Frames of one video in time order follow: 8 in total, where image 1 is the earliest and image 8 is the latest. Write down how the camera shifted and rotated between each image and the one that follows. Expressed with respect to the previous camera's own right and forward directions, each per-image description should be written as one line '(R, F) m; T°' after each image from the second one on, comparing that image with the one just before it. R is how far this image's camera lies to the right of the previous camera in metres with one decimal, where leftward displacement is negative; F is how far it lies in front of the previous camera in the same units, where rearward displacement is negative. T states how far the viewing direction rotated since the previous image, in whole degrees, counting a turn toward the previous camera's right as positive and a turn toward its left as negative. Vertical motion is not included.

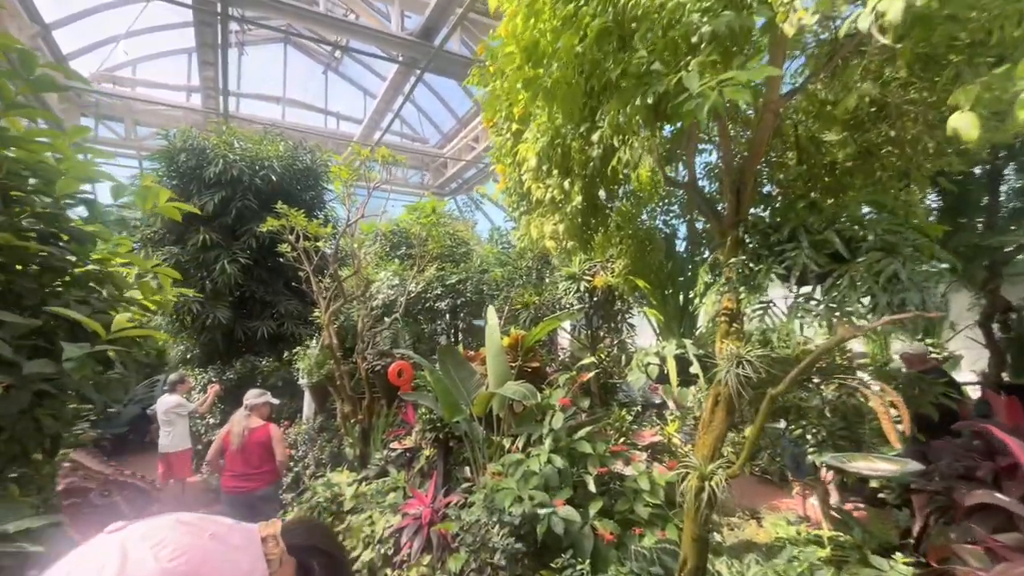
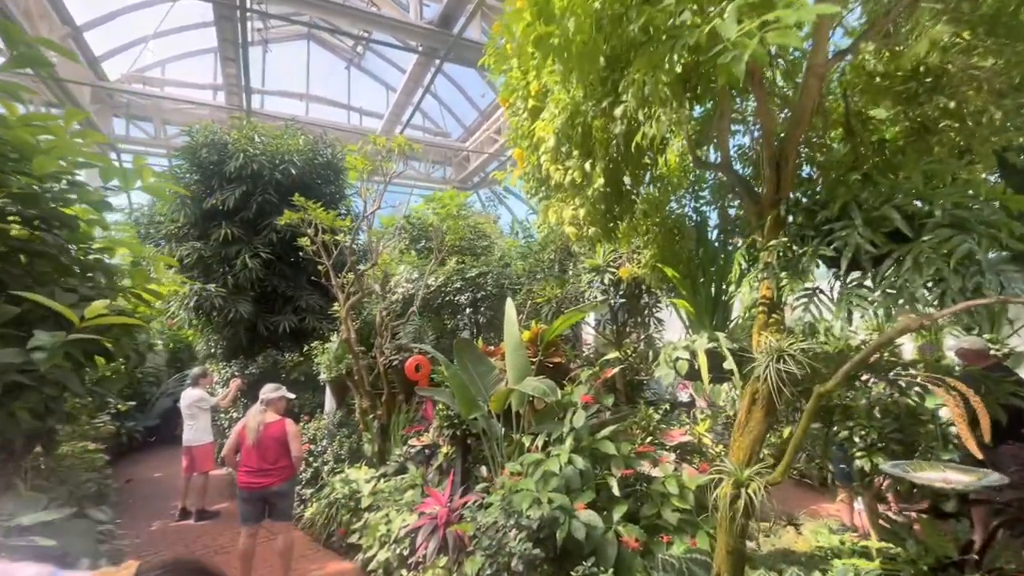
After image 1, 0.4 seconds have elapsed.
(0.0, +0.1) m; -3°
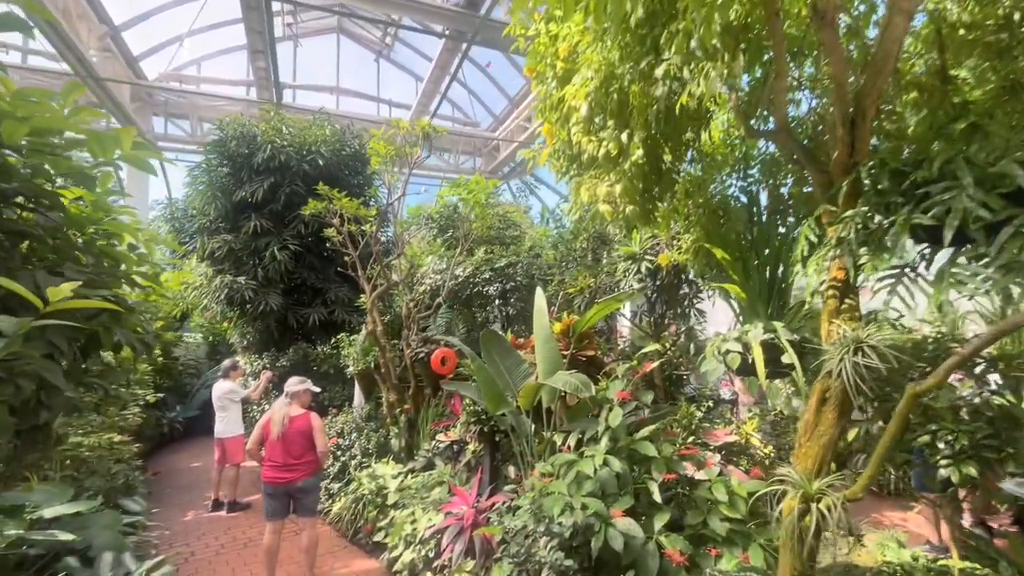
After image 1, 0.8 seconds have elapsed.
(0.0, +0.2) m; -4°
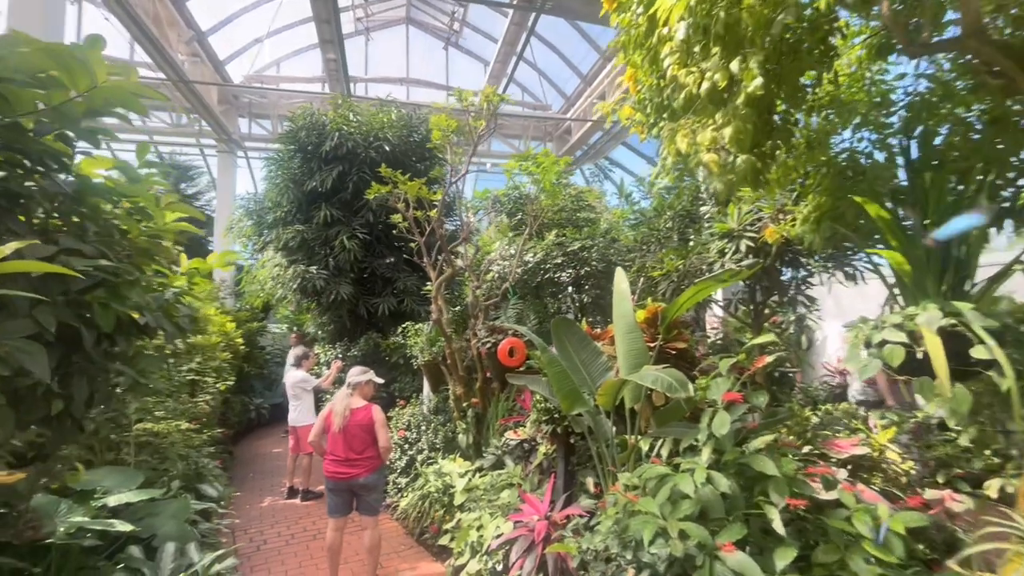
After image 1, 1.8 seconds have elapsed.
(0.0, +0.4) m; -9°
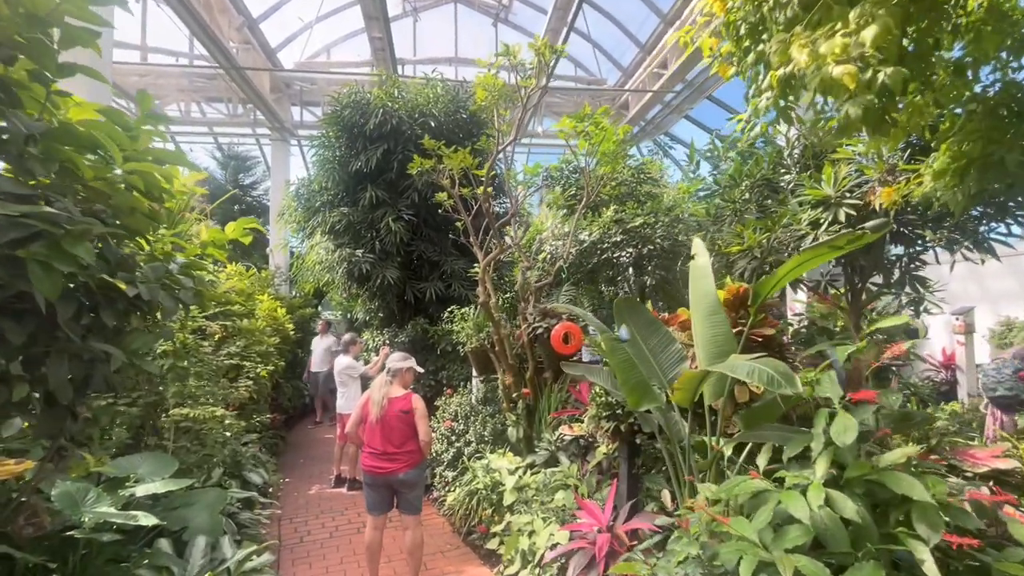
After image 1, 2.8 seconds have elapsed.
(0.0, +0.3) m; -6°
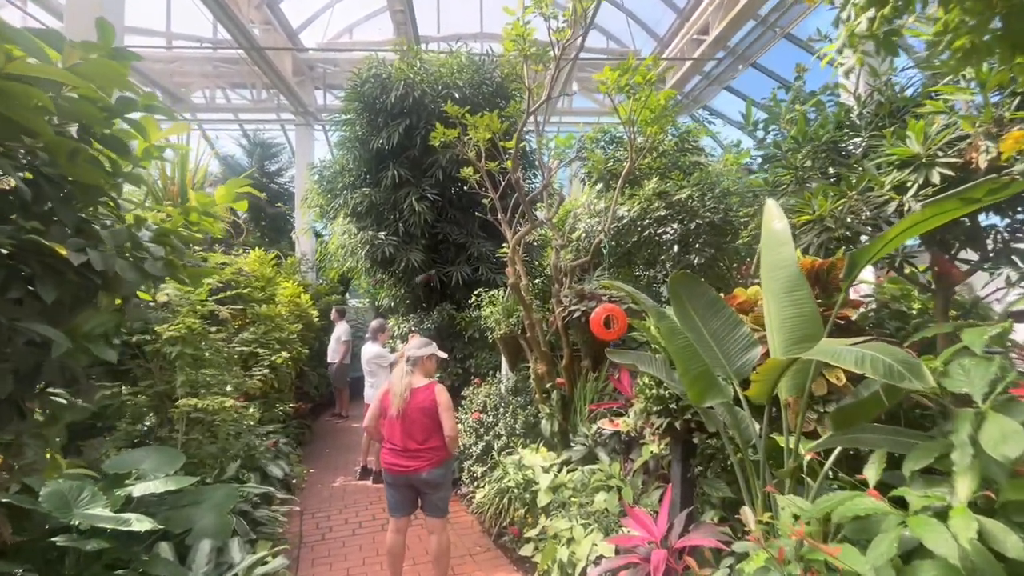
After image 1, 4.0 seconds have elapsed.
(0.0, +0.3) m; -3°
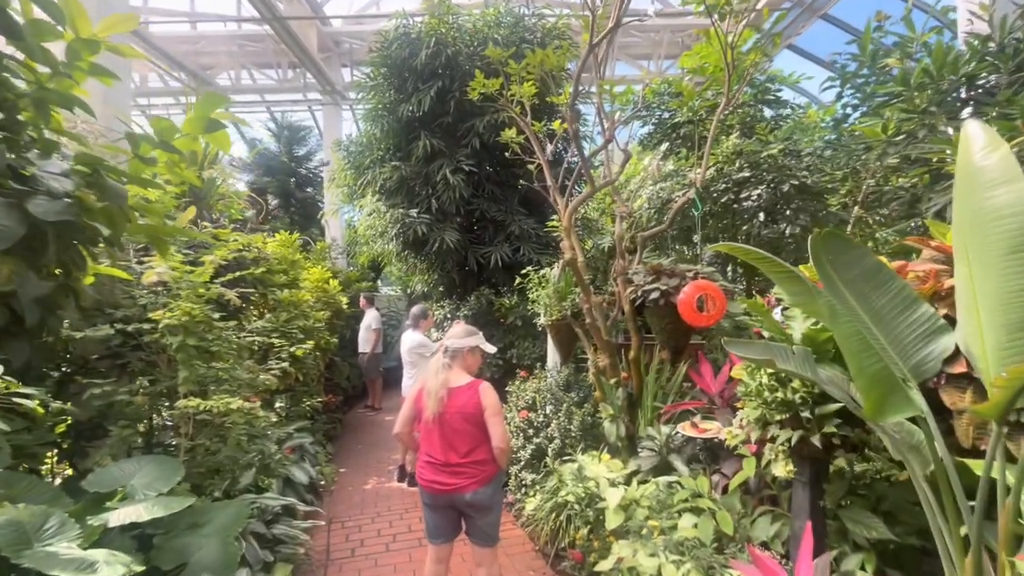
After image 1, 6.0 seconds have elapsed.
(-0.1, +0.5) m; -4°
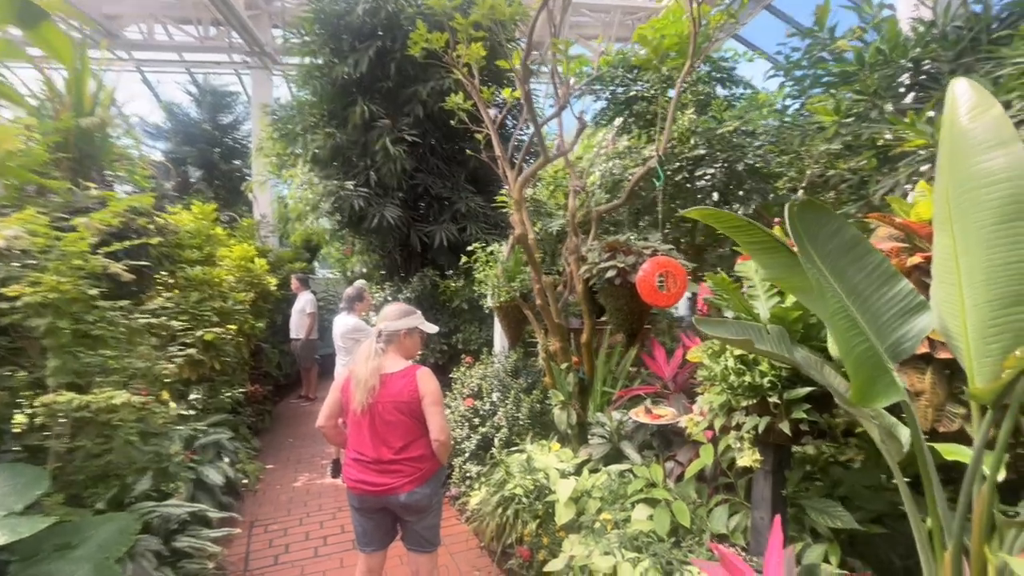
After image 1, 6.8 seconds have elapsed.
(0.0, +0.2) m; +6°
